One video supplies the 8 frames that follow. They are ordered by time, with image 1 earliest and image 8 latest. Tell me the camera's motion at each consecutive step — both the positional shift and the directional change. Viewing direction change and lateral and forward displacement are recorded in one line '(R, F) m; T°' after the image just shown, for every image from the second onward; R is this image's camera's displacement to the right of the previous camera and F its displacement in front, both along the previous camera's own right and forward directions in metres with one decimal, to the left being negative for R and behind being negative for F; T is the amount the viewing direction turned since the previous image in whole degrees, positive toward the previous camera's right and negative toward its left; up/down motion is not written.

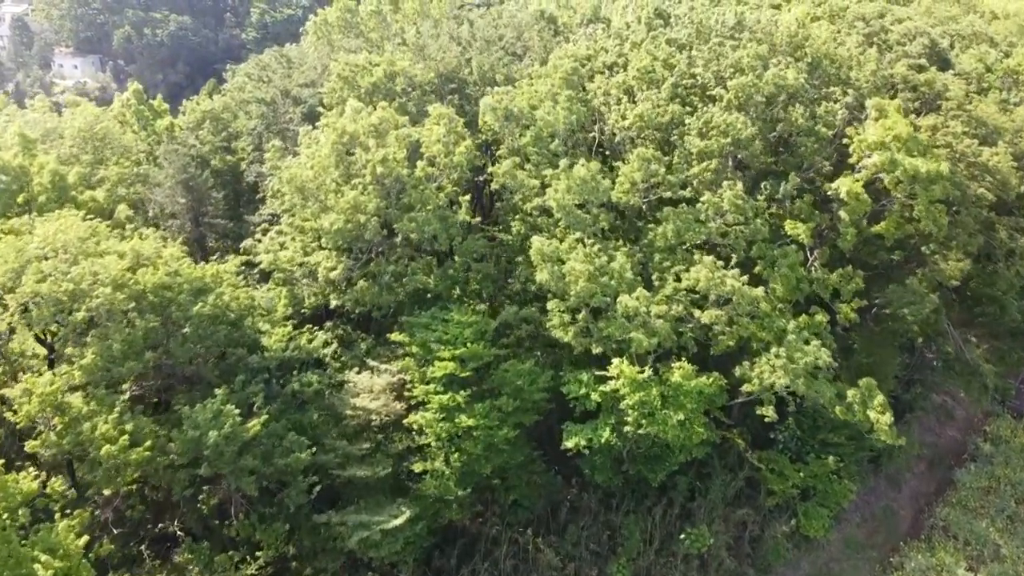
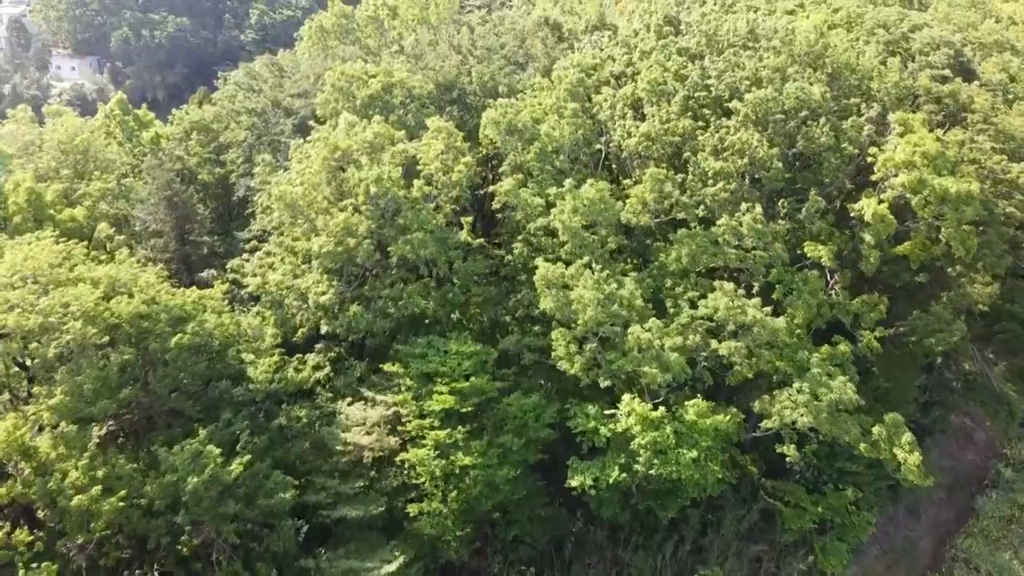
(-0.1, +1.8) m; 0°
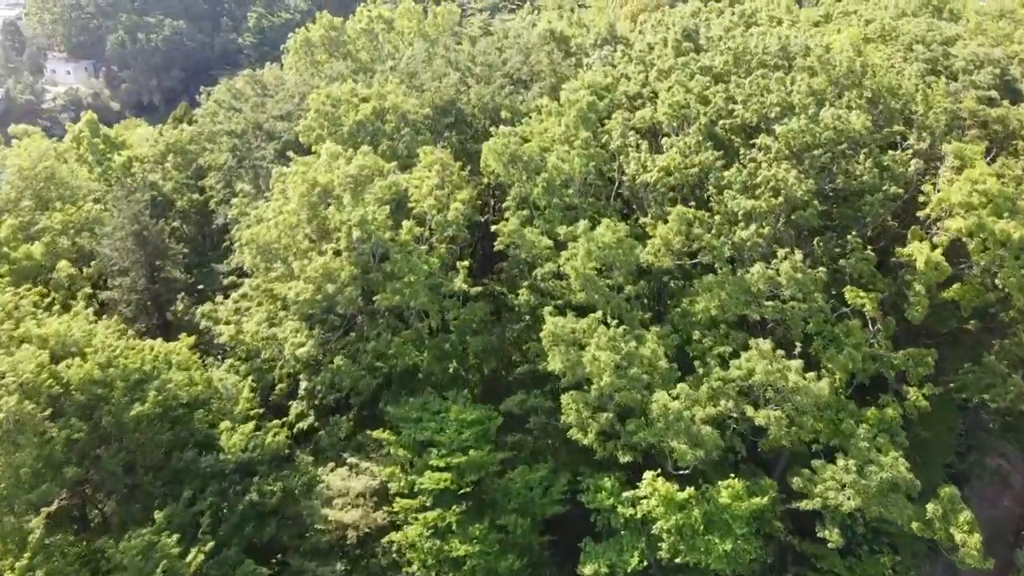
(-0.1, +3.2) m; 0°
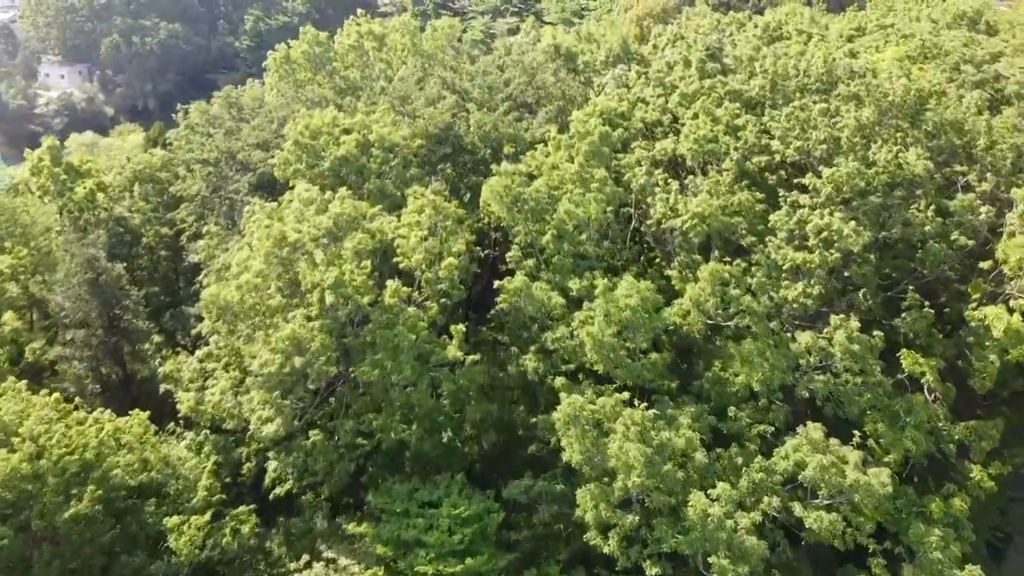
(-0.1, +3.5) m; 0°
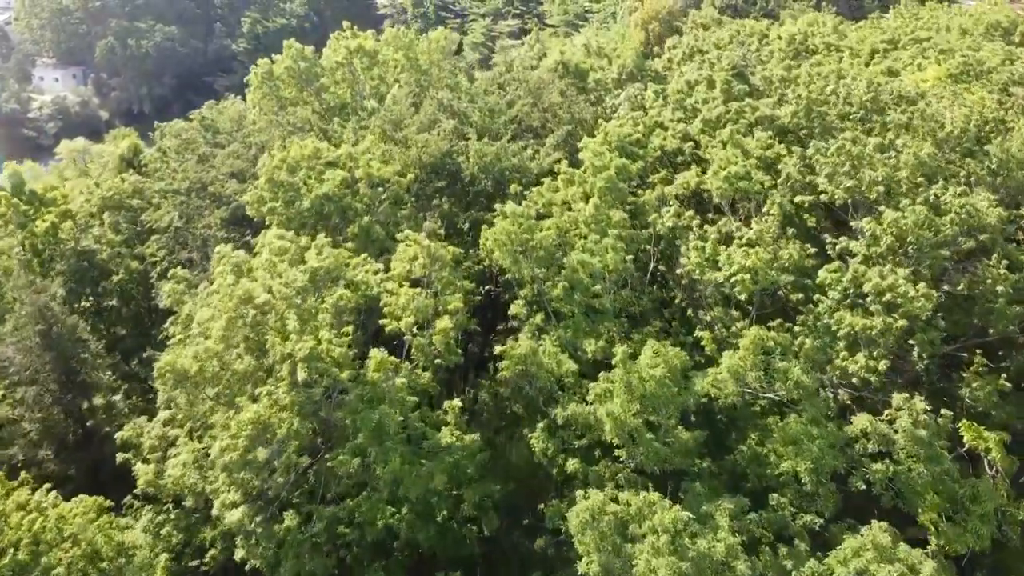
(-0.1, +3.0) m; 0°
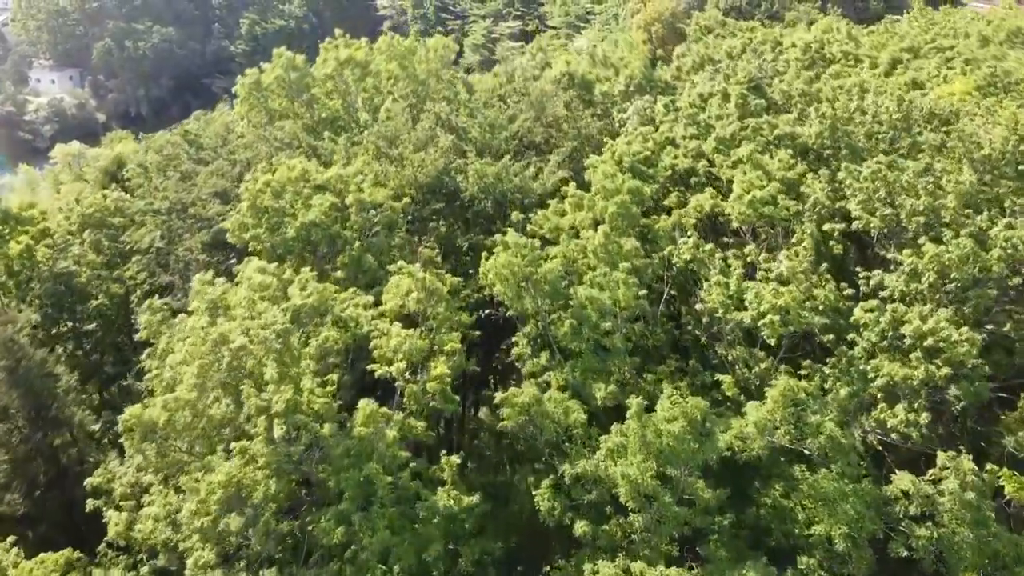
(0.0, +1.7) m; 0°
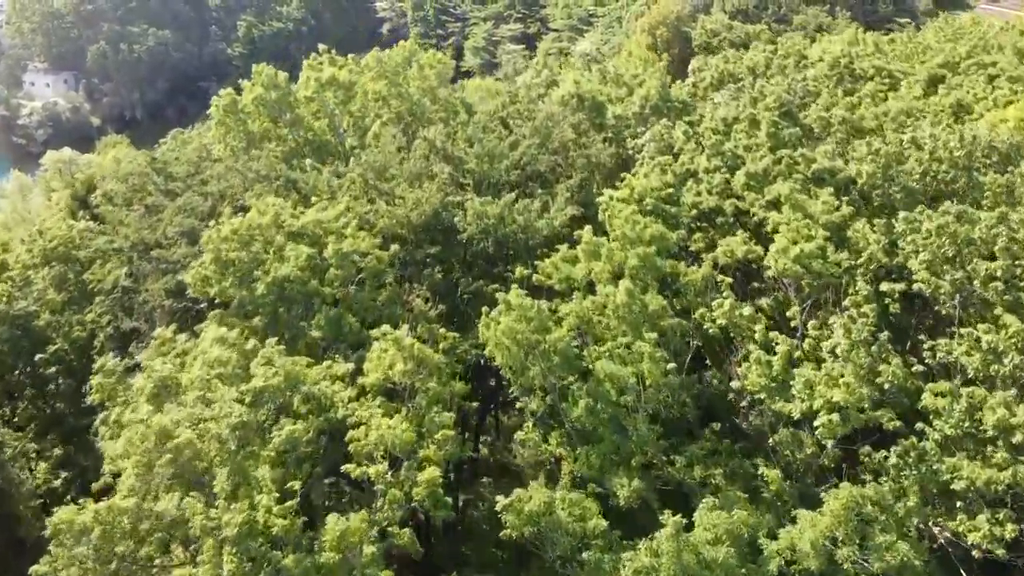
(-0.1, +2.8) m; 0°
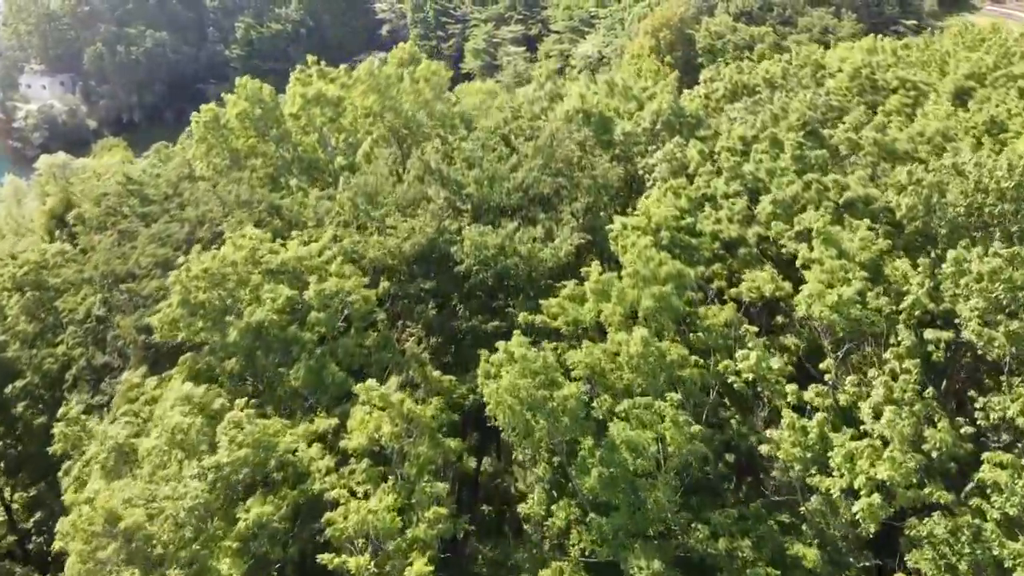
(0.0, +1.8) m; 0°
